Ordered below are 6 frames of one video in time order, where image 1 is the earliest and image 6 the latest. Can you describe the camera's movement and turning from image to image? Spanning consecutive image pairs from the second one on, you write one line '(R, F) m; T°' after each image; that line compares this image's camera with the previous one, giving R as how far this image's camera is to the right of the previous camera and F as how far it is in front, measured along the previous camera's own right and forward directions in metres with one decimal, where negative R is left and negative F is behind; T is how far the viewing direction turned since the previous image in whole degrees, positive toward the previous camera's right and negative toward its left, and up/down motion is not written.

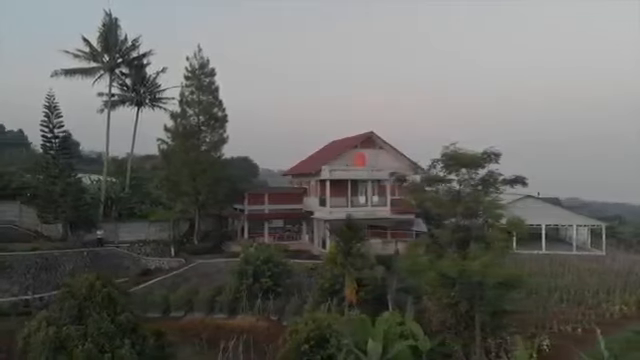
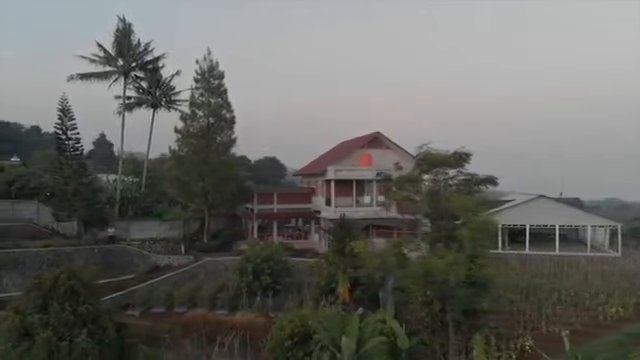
(+1.3, -0.3) m; -4°
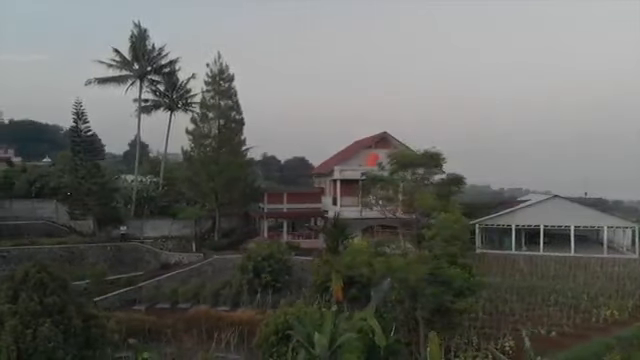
(+1.5, -0.3) m; -4°
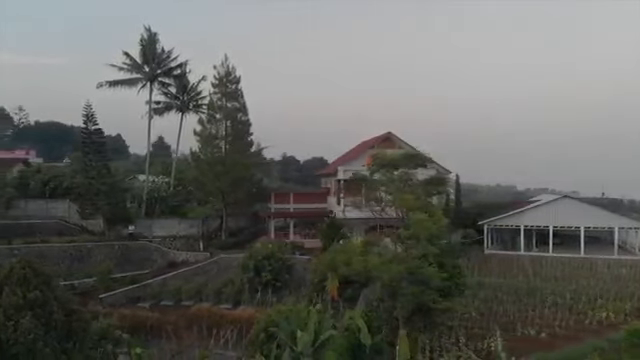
(+1.0, -0.2) m; -3°
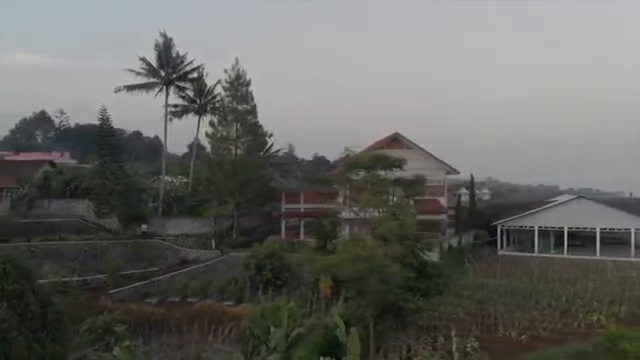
(+1.7, -0.3) m; -5°
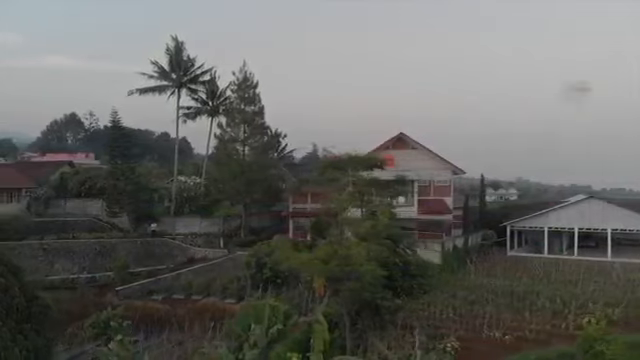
(+1.3, -0.2) m; -4°
